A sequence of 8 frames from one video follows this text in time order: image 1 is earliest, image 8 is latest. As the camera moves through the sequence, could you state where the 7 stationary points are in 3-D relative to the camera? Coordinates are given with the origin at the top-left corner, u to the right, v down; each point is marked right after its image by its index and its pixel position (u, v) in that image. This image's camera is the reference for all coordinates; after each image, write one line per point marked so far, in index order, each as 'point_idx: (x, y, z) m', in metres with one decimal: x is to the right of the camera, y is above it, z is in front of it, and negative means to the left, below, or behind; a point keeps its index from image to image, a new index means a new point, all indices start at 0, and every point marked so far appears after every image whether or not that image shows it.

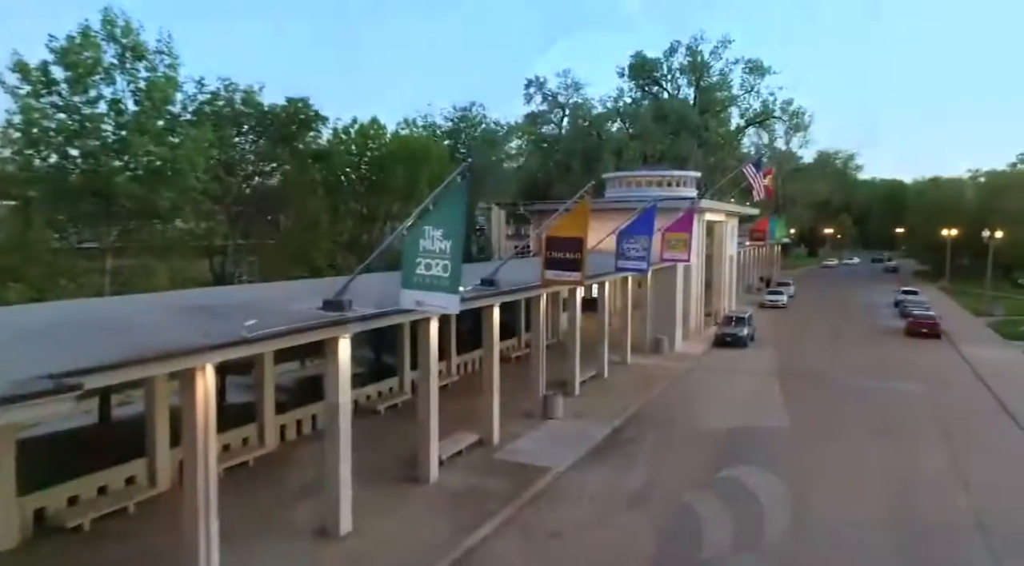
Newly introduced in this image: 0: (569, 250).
0: (+1.2, +0.7, +15.1) m
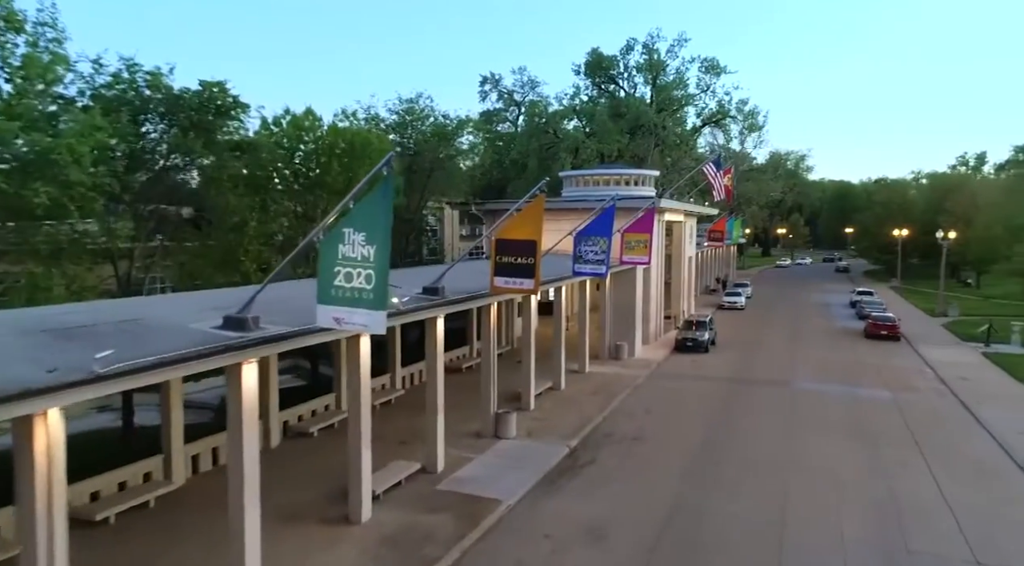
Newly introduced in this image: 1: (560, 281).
0: (+0.1, +0.5, +13.5) m
1: (+1.2, 0.0, +19.0) m
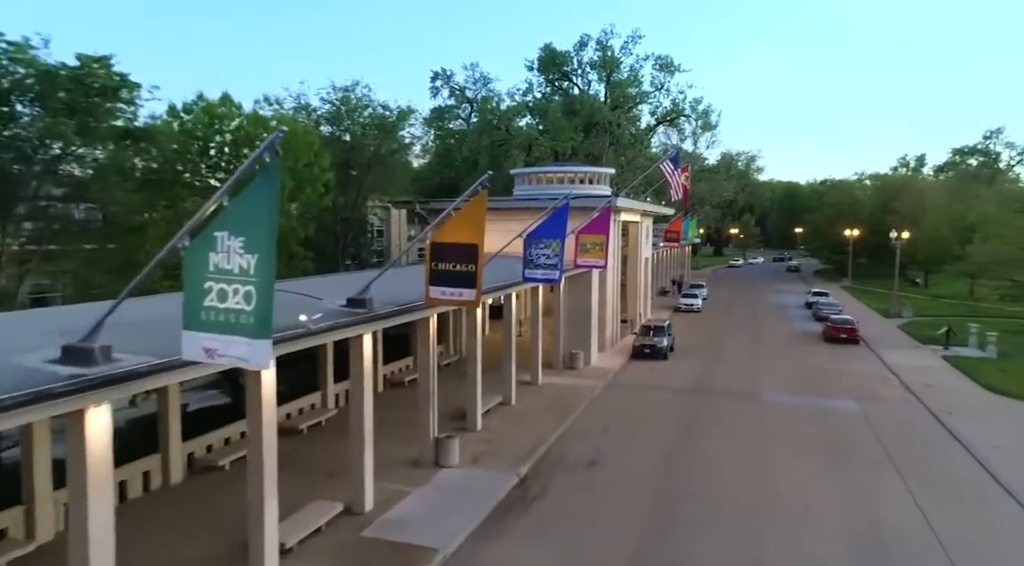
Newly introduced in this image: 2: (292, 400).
0: (-0.8, +0.4, +11.6) m
1: (-0.1, -0.1, +17.3) m
2: (-5.3, -2.8, +17.6) m
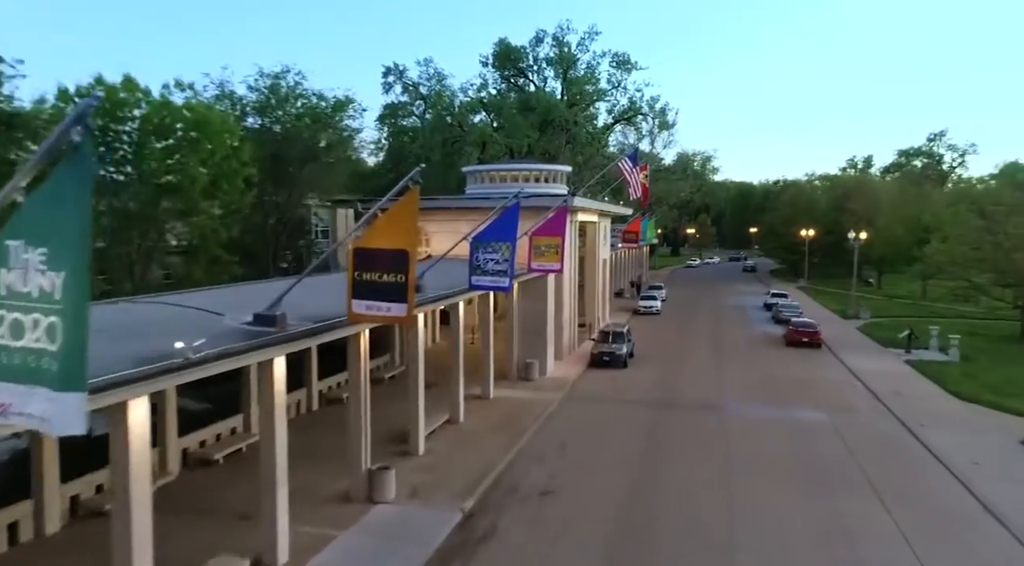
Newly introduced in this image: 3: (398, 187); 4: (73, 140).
0: (-1.7, +0.2, +9.9) m
1: (-1.3, -0.3, +15.5) m
2: (-6.4, -3.0, +15.5) m
3: (-1.5, +1.3, +9.9) m
4: (-2.7, +0.9, +4.6) m
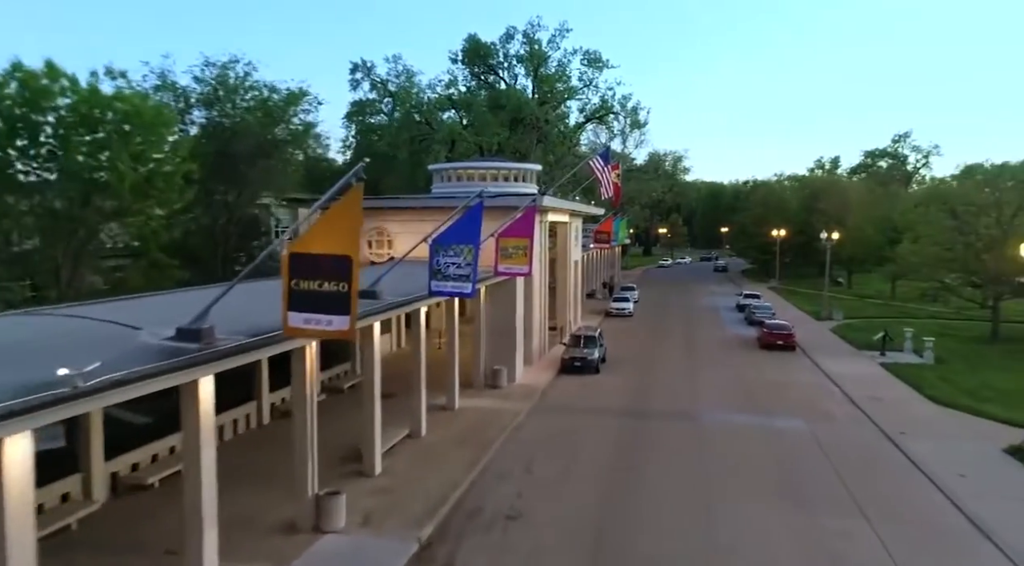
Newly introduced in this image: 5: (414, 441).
0: (-2.2, +0.1, +8.7) m
1: (-2.0, -0.4, +14.4) m
2: (-7.1, -3.1, +14.2) m
3: (-2.1, +1.1, +8.7) m
4: (-3.0, +0.8, +3.4) m
5: (-2.3, -3.7, +17.0) m
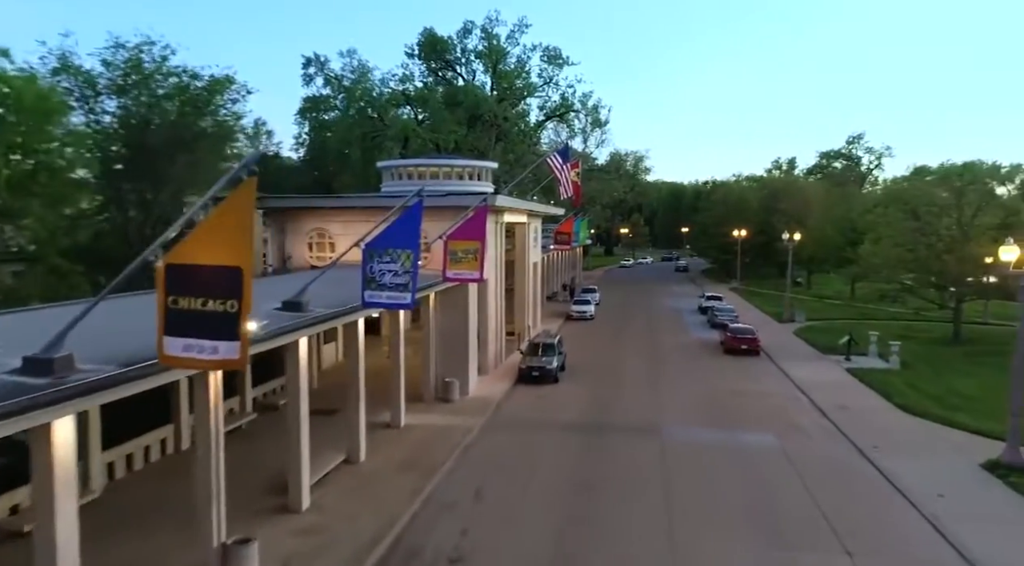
0: (-2.9, -0.1, +7.0) m
1: (-3.0, -0.6, +12.7) m
2: (-8.1, -3.3, +12.3) m
3: (-2.7, +1.0, +7.1) m
4: (-3.4, +0.6, +1.7) m
5: (-3.4, -3.8, +15.3) m
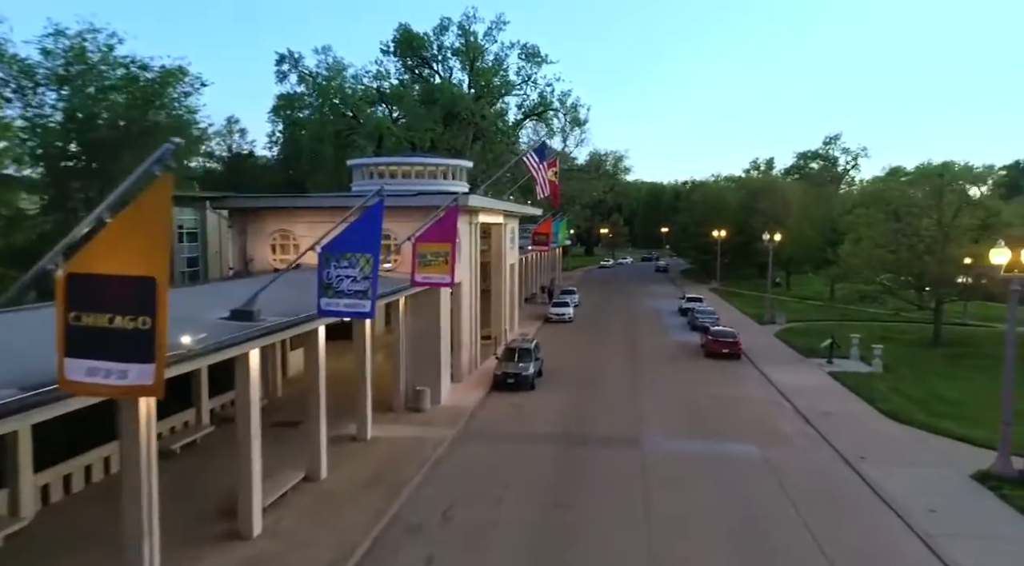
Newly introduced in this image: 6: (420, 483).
0: (-3.2, -0.2, +6.1) m
1: (-3.5, -0.7, +11.7) m
2: (-8.6, -3.4, +11.2) m
3: (-3.1, +0.9, +6.1) m
4: (-3.6, +0.5, +0.7) m
5: (-3.9, -3.9, +14.3) m
6: (-1.9, -4.1, +15.0) m
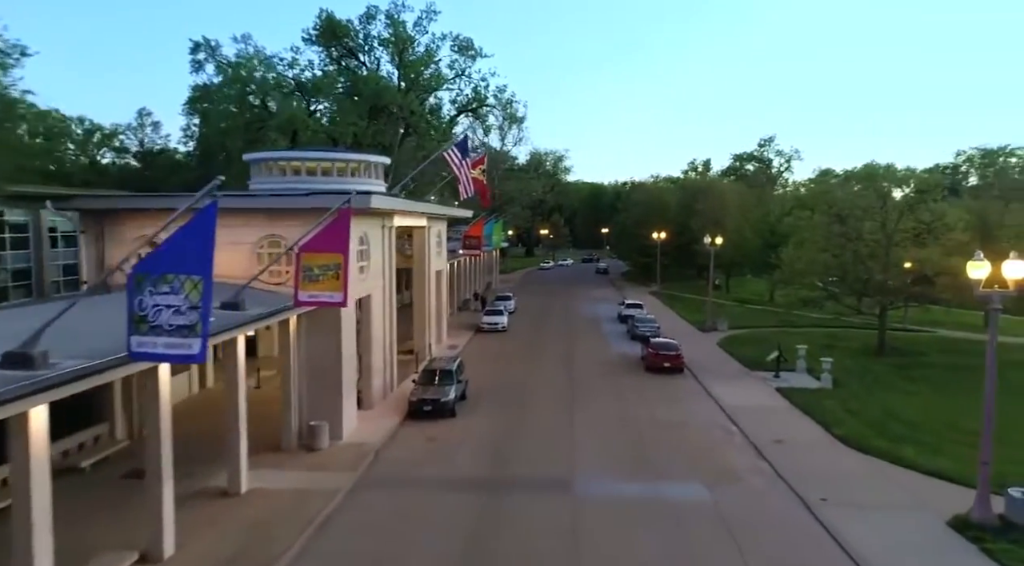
0: (-4.2, -0.6, +3.0) m
1: (-4.9, -1.1, +8.6) m
2: (-9.9, -3.8, +7.6) m
3: (-4.1, +0.5, +3.0) m
4: (-4.2, +0.1, -2.4) m
5: (-5.5, -4.3, +11.1) m
6: (-3.6, -4.4, +12.0) m
